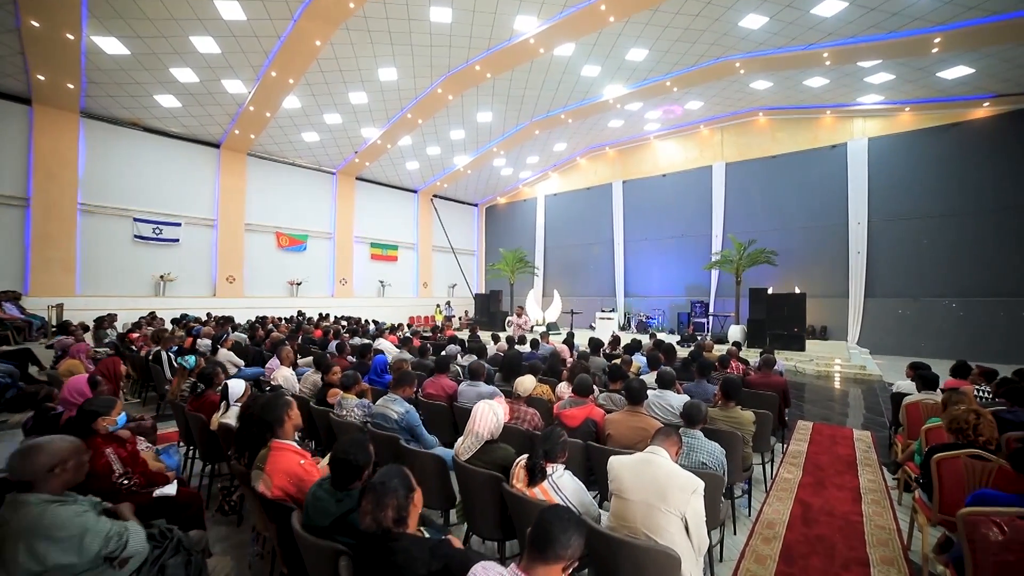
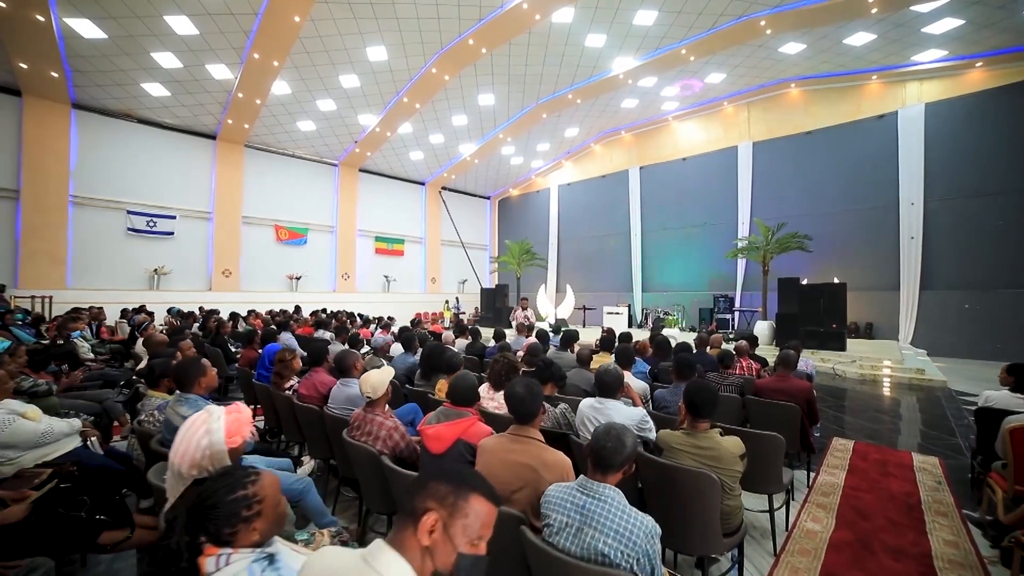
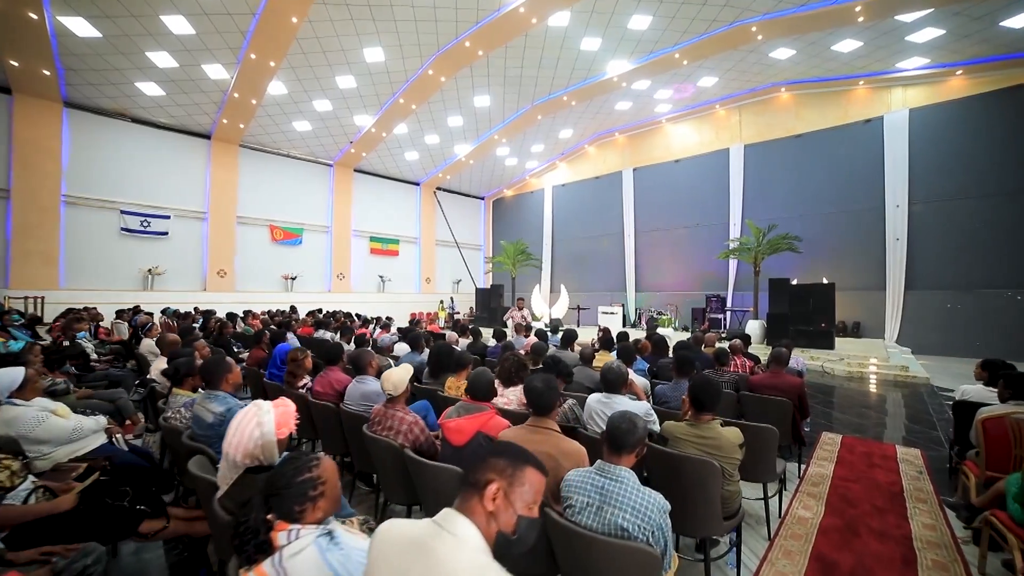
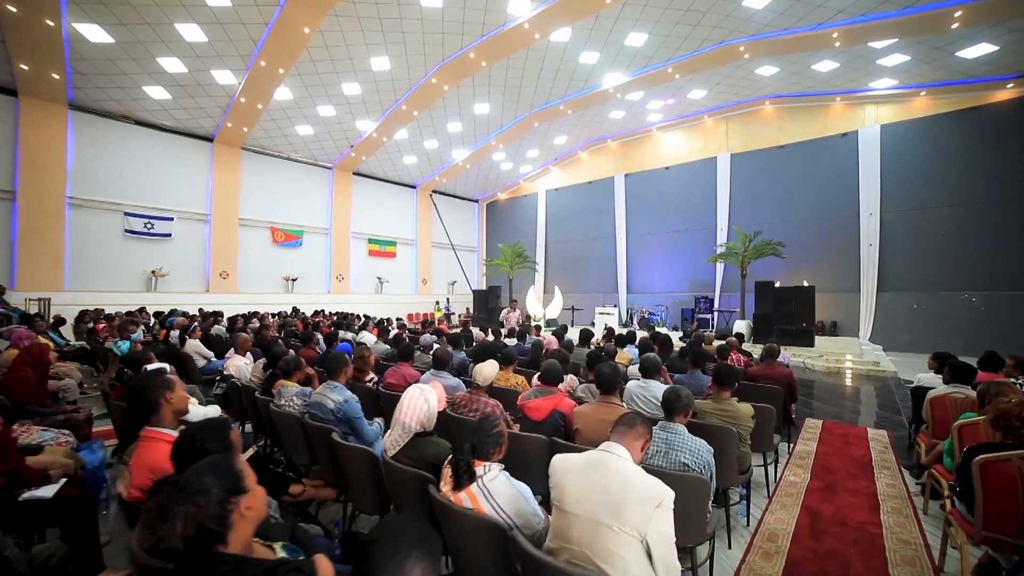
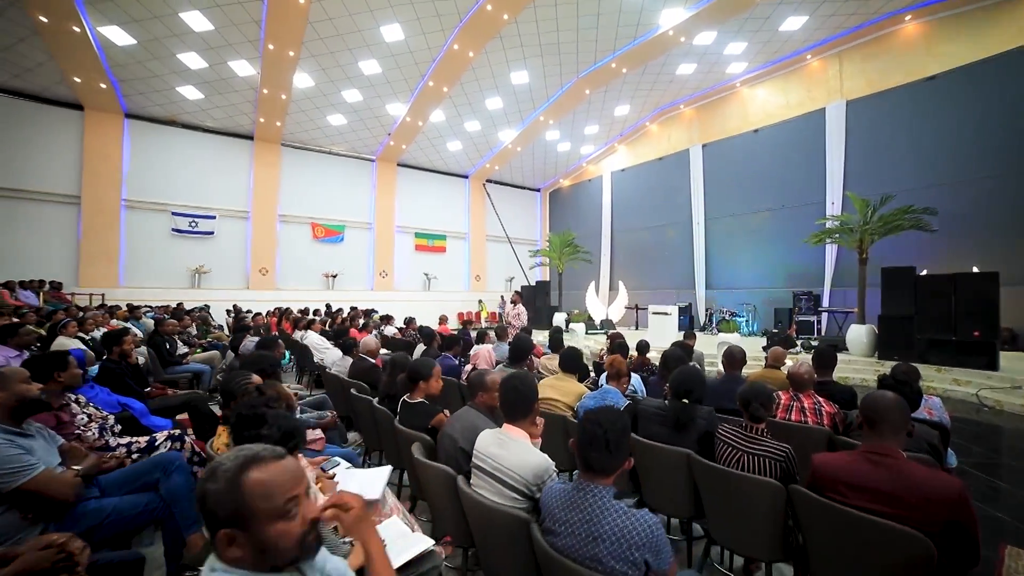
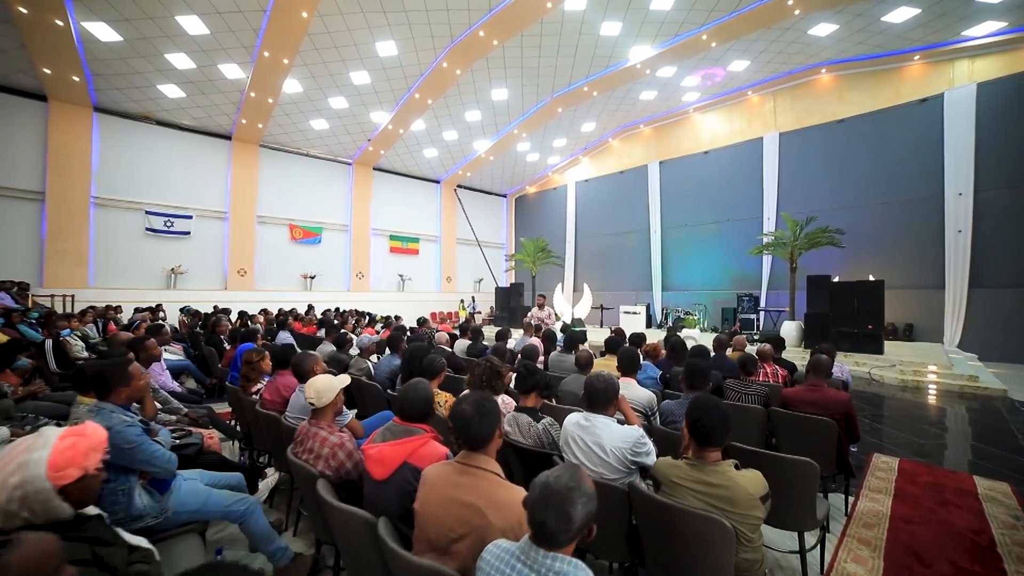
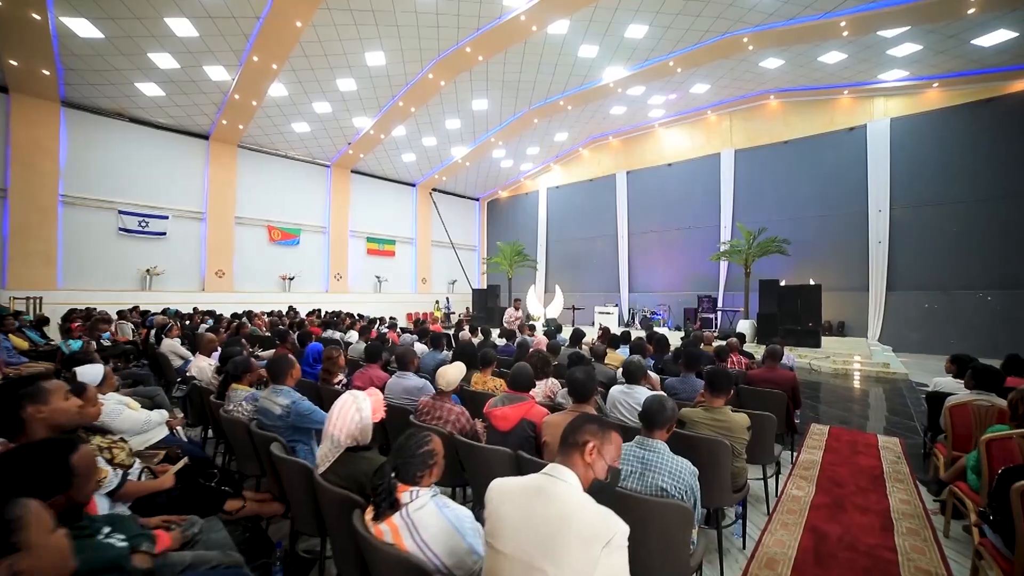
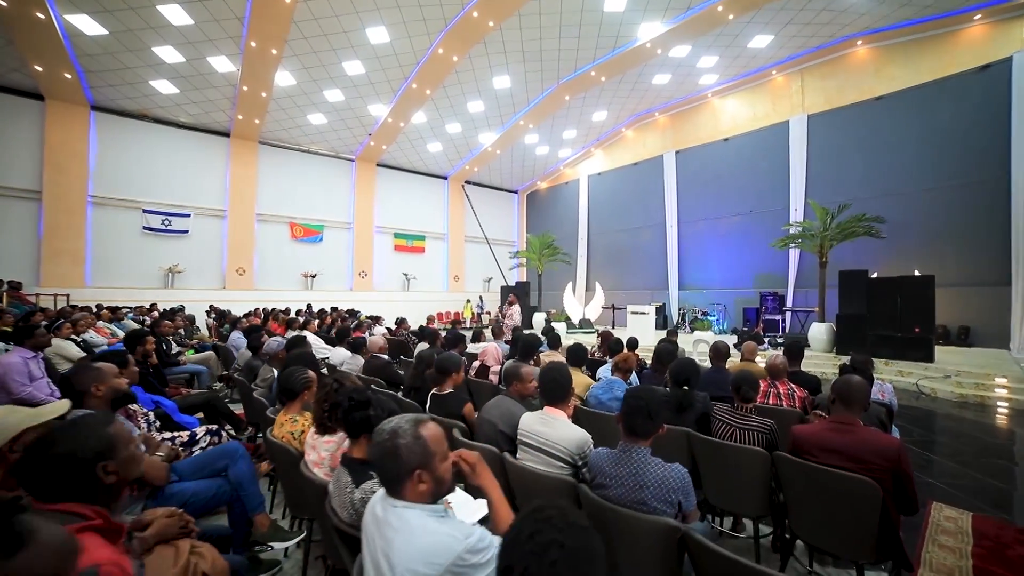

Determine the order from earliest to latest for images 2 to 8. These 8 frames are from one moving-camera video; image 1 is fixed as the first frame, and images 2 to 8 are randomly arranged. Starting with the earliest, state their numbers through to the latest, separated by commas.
4, 7, 3, 2, 6, 8, 5
